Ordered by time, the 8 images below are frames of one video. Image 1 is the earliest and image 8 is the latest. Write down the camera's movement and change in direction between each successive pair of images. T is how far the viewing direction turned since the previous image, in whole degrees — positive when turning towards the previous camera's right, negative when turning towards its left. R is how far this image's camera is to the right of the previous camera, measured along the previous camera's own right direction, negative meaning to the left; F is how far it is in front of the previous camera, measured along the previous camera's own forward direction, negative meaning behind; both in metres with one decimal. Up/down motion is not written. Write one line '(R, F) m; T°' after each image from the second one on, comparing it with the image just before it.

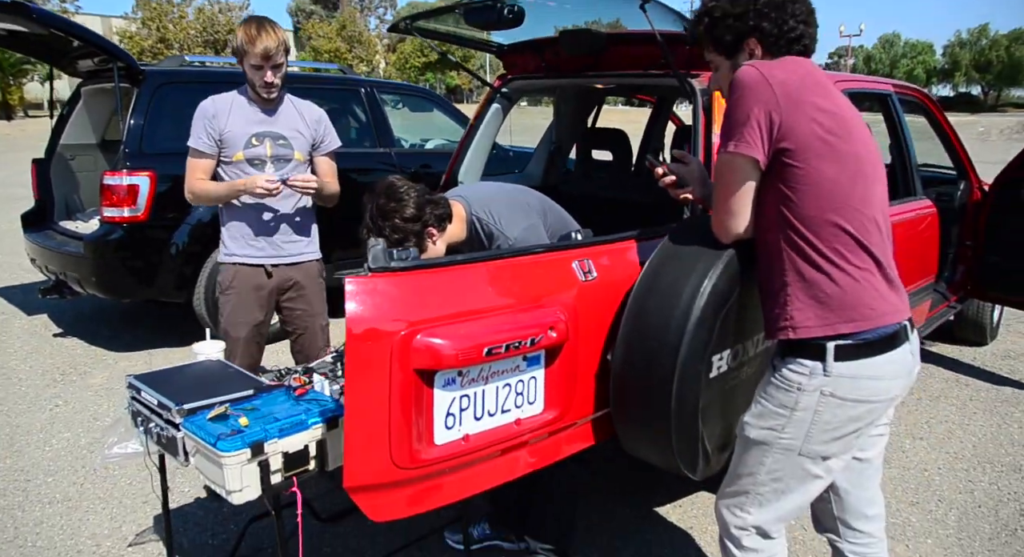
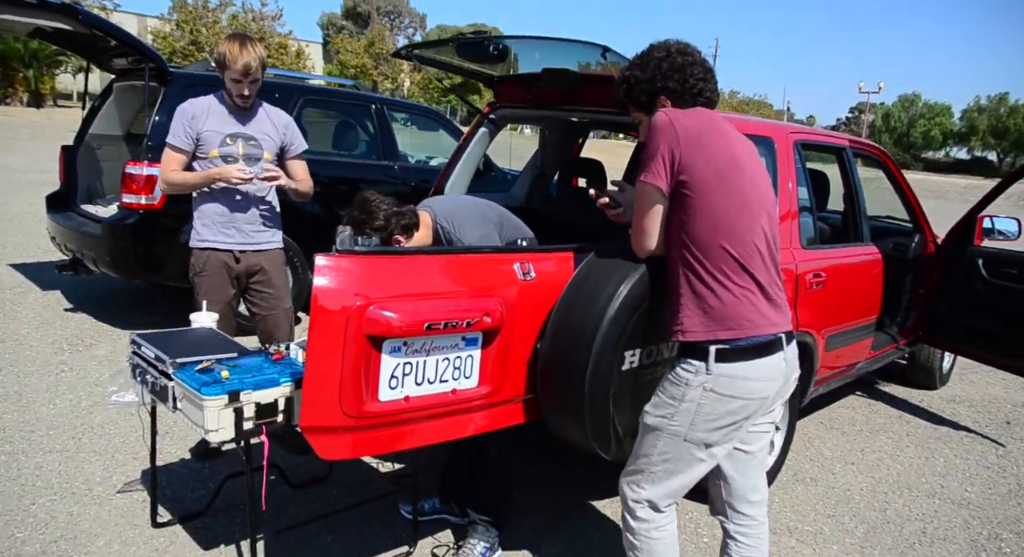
(+0.2, -0.4) m; -1°
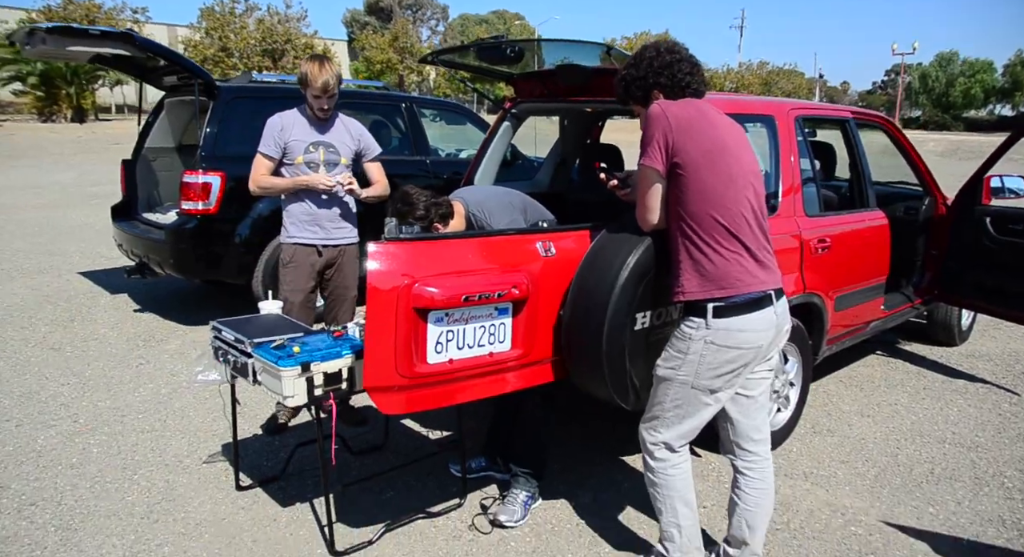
(0.0, -0.4) m; -3°
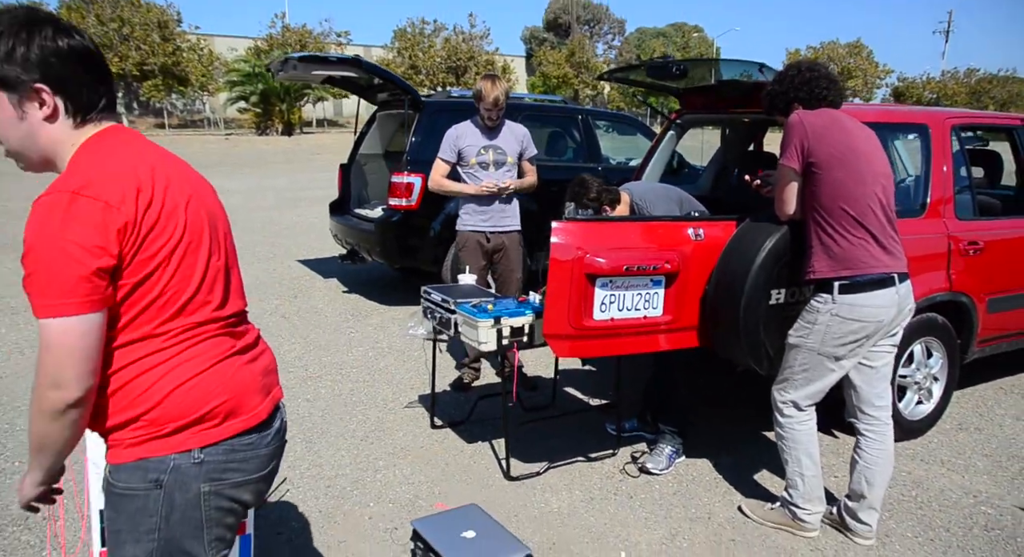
(+0.1, -0.6) m; -13°
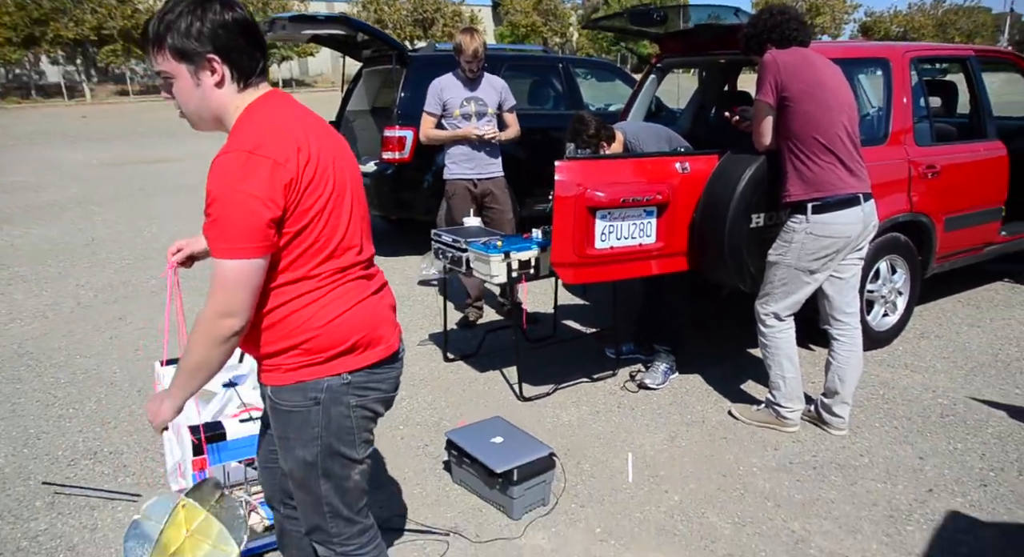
(-0.1, -0.3) m; +2°
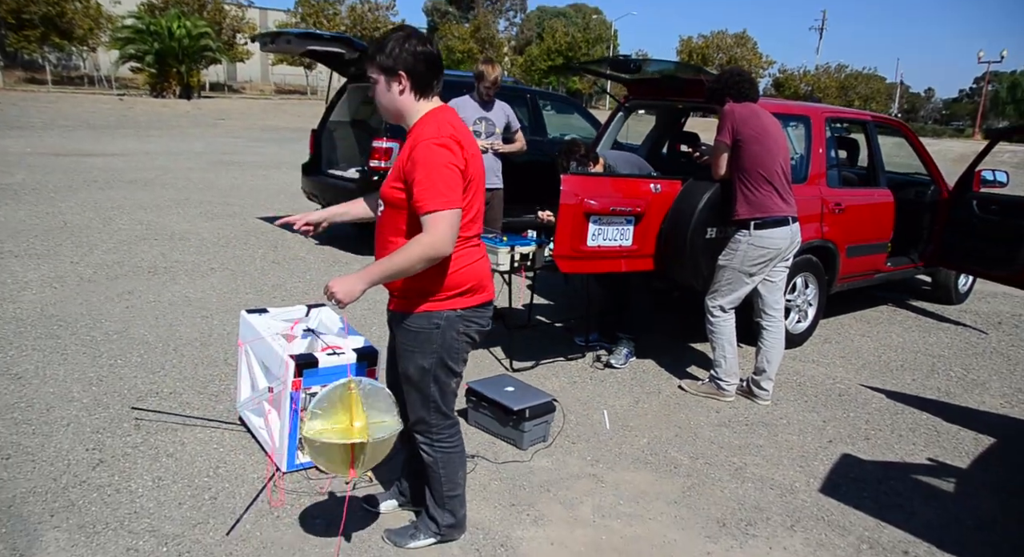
(-0.5, -0.8) m; +7°
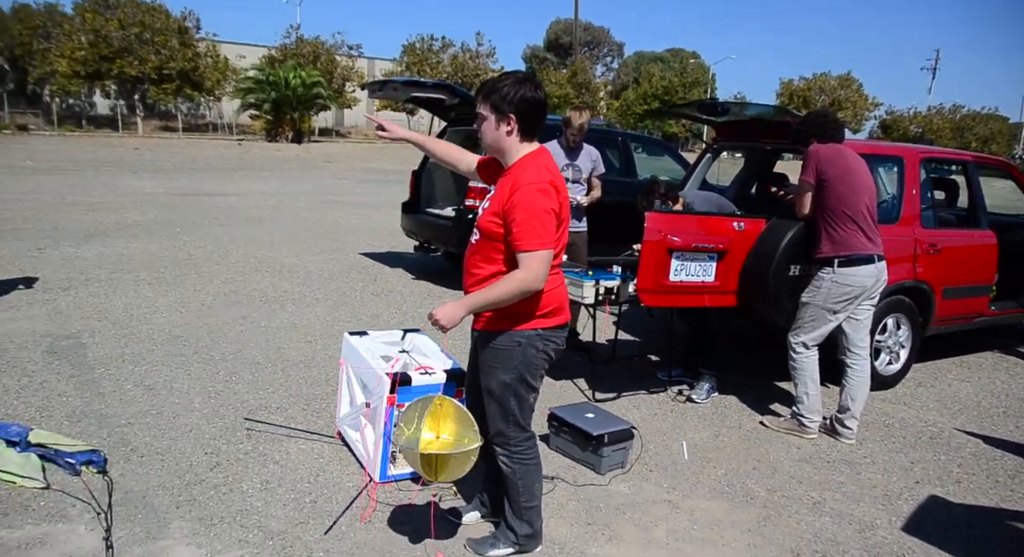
(+0.1, -0.2) m; -7°
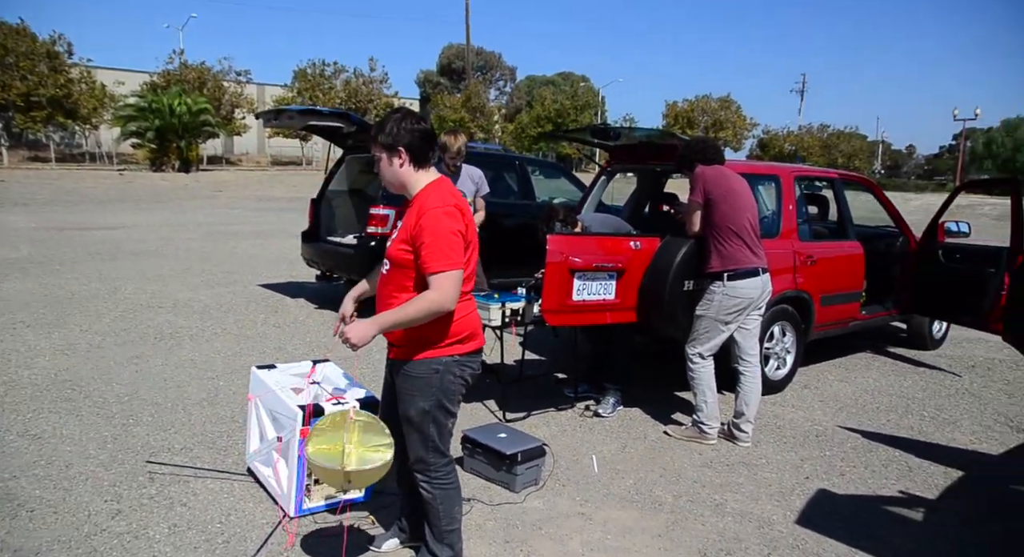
(0.0, -0.1) m; +8°
